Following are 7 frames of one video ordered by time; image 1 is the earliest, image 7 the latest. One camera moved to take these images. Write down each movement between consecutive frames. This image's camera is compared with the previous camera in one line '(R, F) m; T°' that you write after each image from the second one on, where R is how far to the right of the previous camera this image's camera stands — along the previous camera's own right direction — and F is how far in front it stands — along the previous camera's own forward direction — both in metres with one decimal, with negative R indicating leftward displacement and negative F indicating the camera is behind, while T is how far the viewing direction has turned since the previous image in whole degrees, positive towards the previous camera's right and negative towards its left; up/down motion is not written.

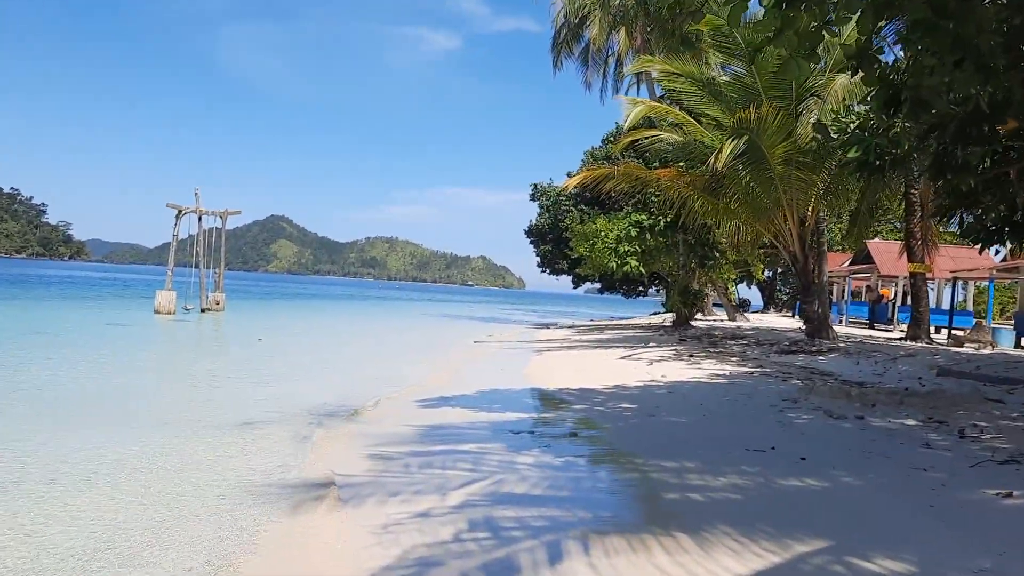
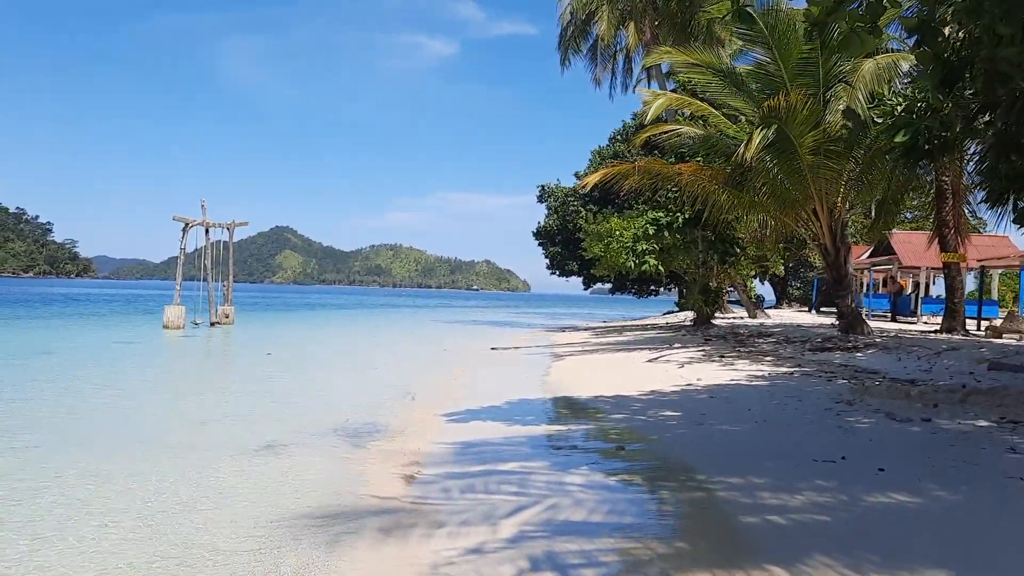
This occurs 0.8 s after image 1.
(-0.3, +0.5) m; 0°
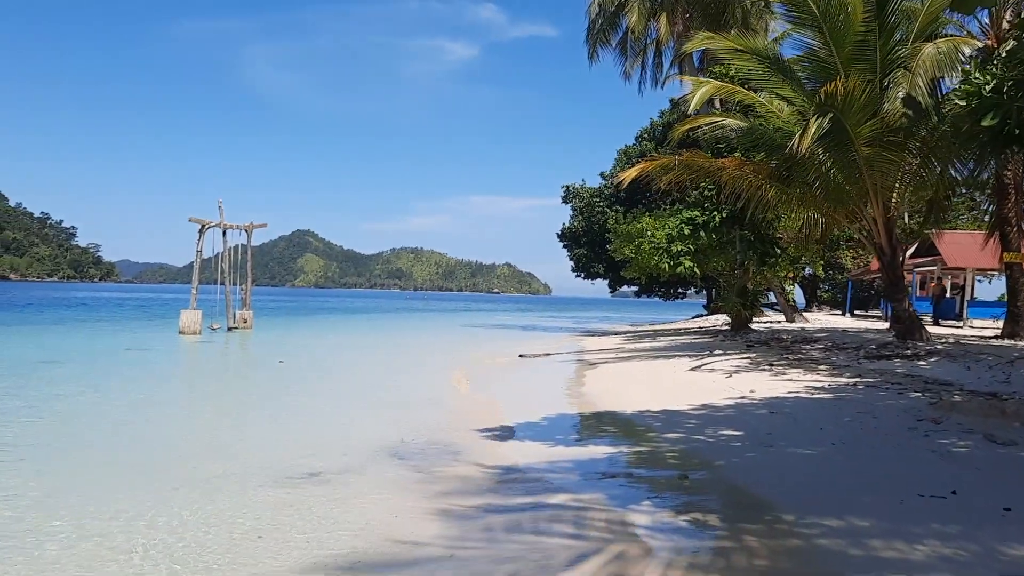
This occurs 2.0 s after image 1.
(-0.2, +0.9) m; -2°
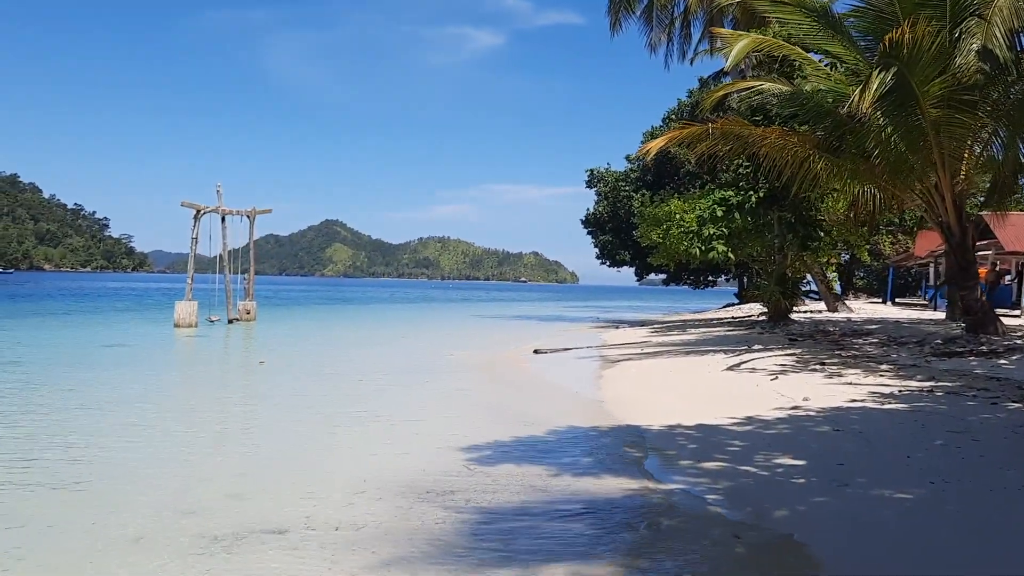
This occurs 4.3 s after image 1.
(+0.3, +1.6) m; -2°
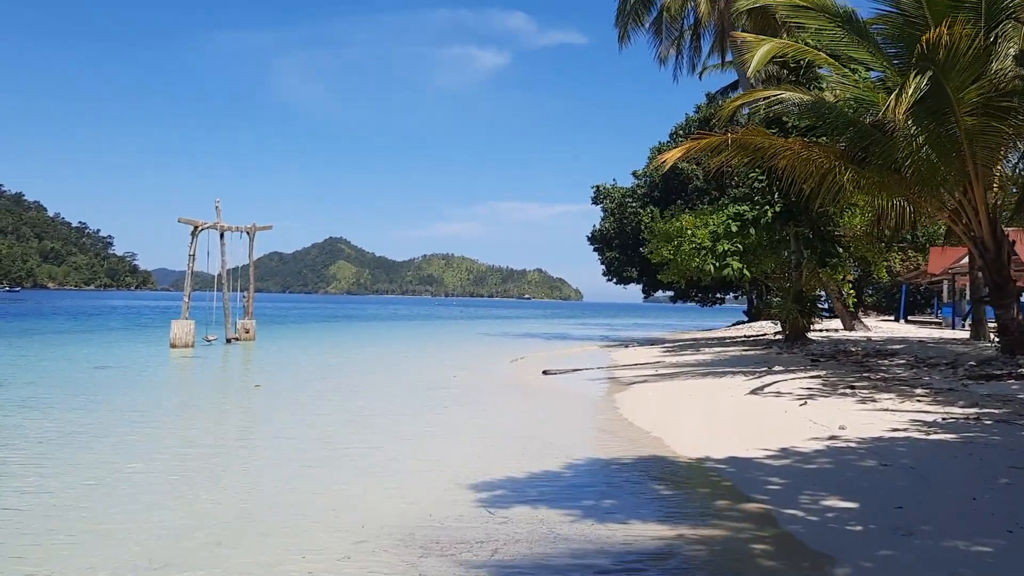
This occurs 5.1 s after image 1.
(-0.1, +0.6) m; 0°
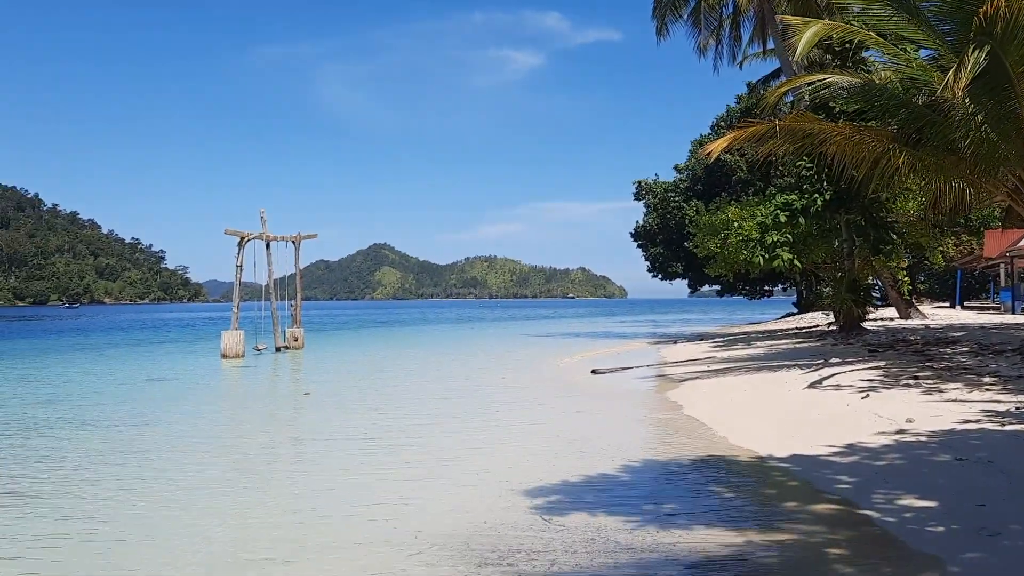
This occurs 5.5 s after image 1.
(0.0, +0.1) m; -3°
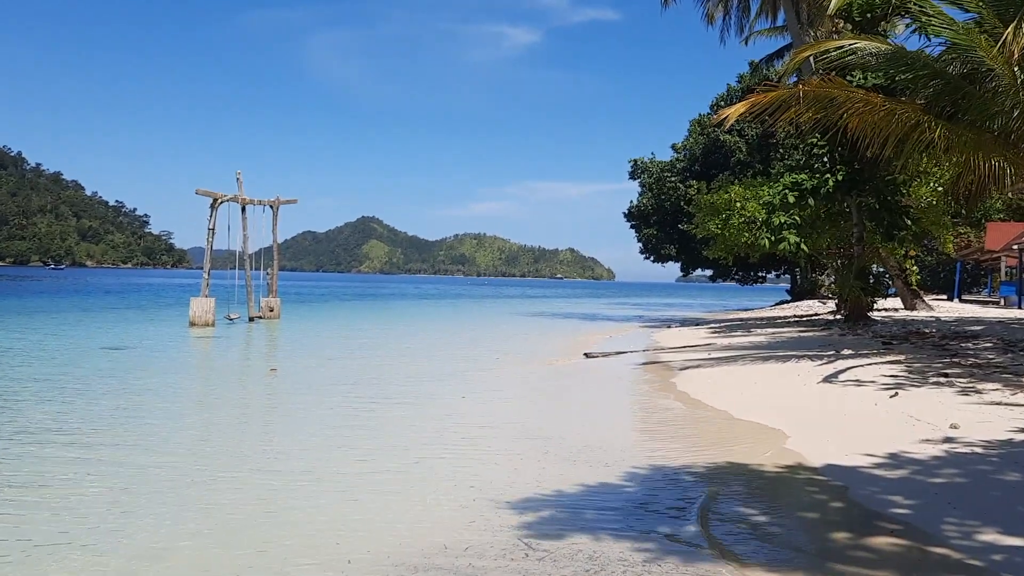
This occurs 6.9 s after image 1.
(0.0, +1.1) m; +1°
